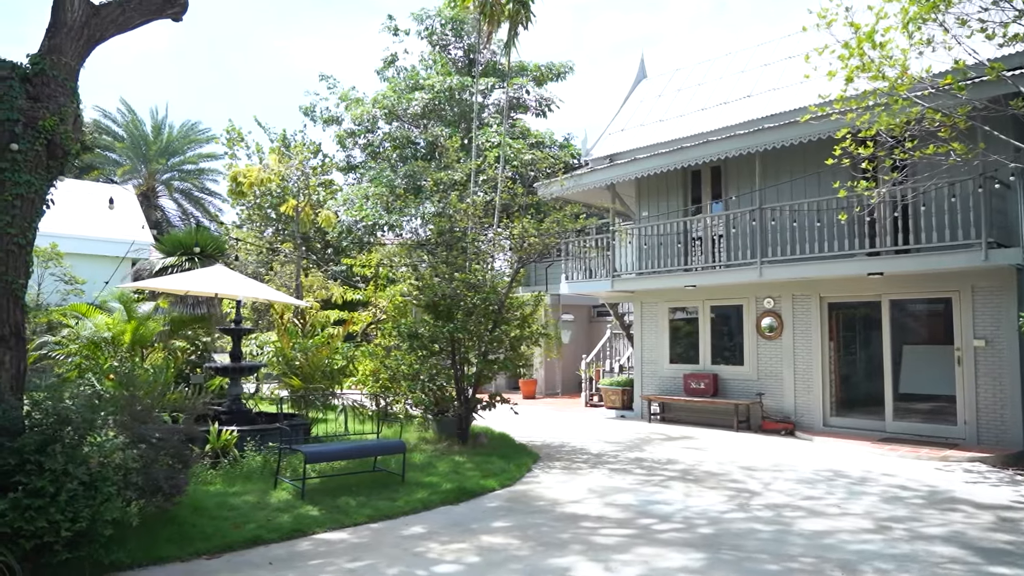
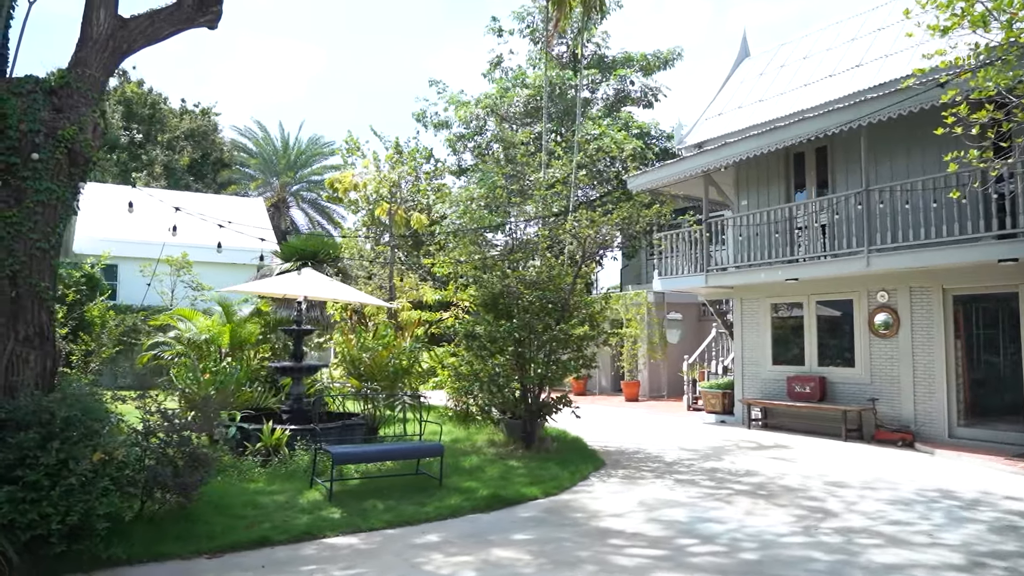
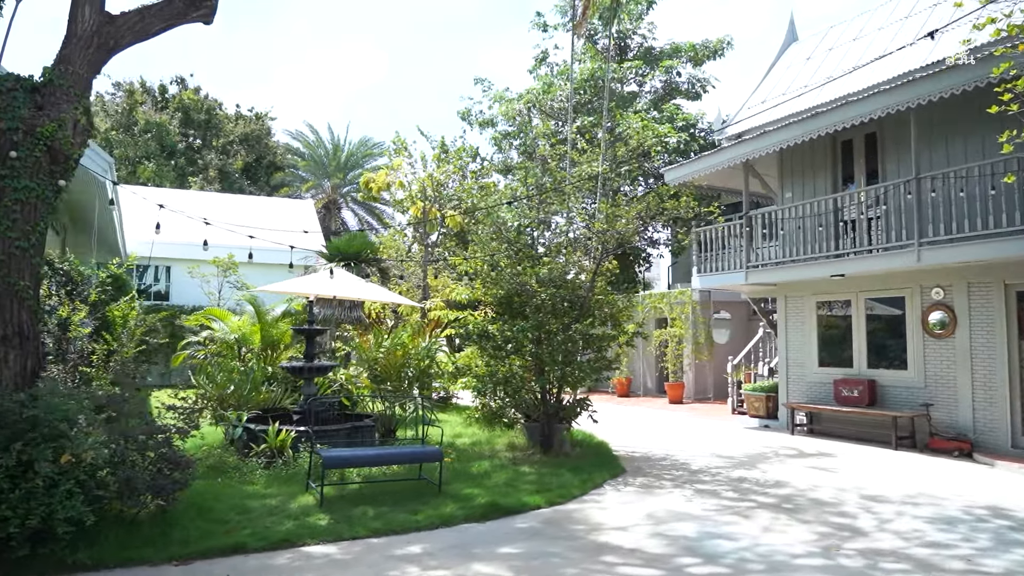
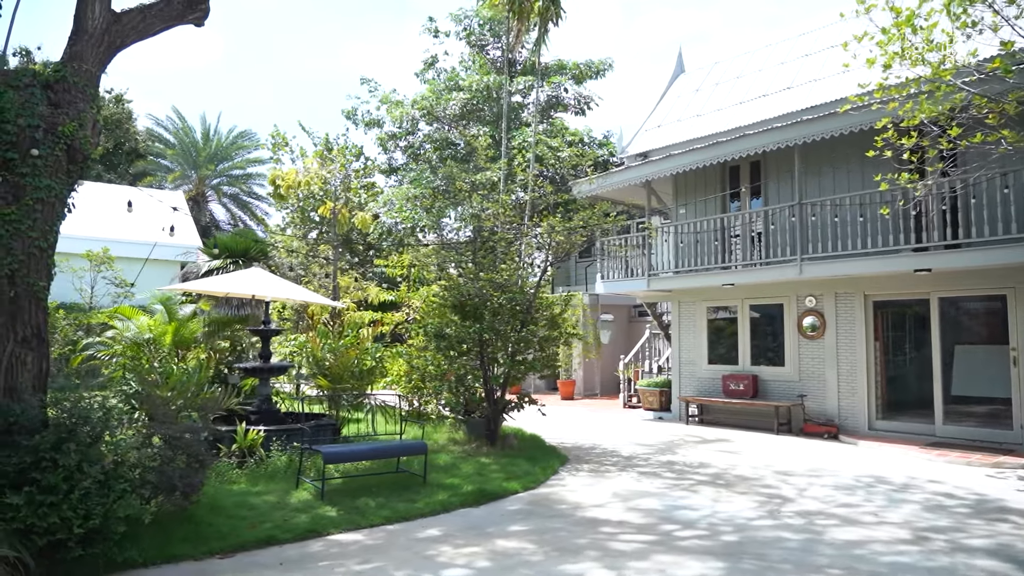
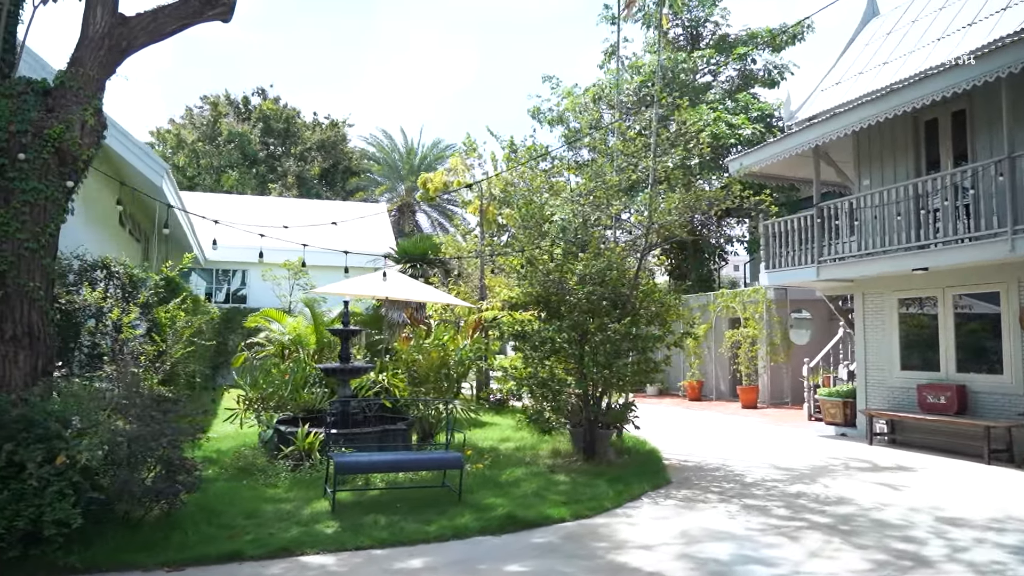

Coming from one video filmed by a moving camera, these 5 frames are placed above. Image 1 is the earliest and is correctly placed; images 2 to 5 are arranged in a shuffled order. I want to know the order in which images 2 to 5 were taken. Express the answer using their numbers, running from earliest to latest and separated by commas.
4, 2, 3, 5
